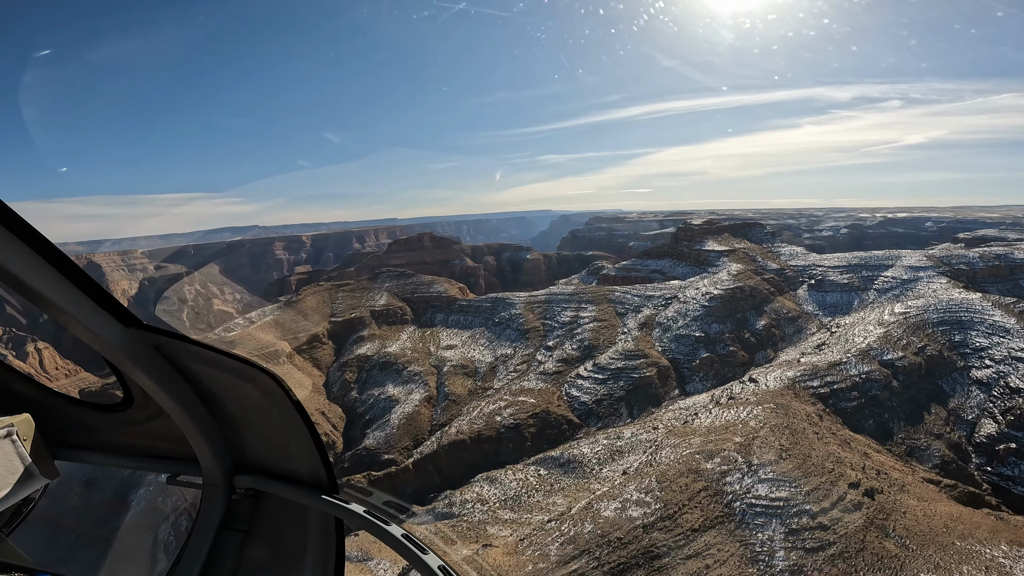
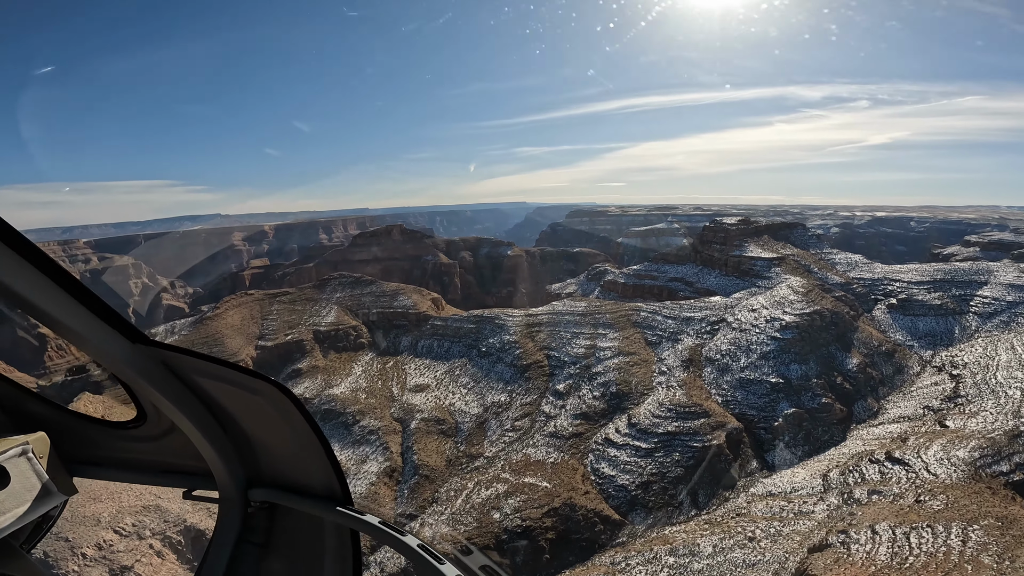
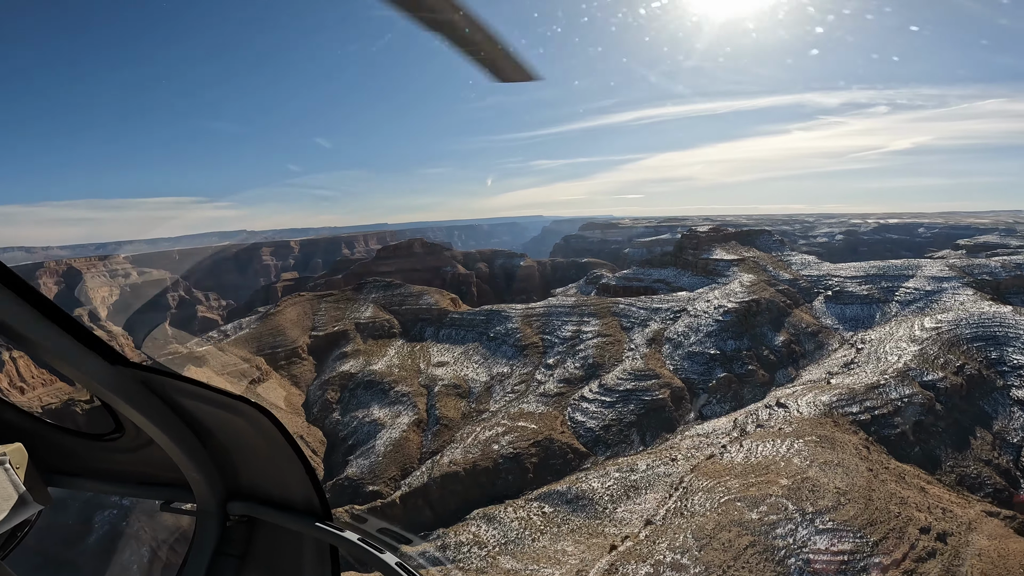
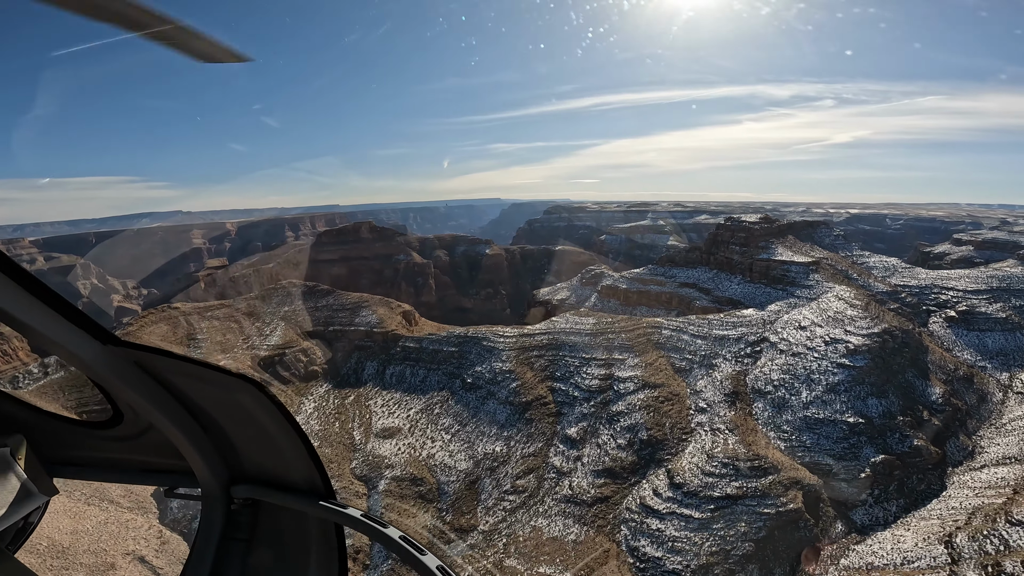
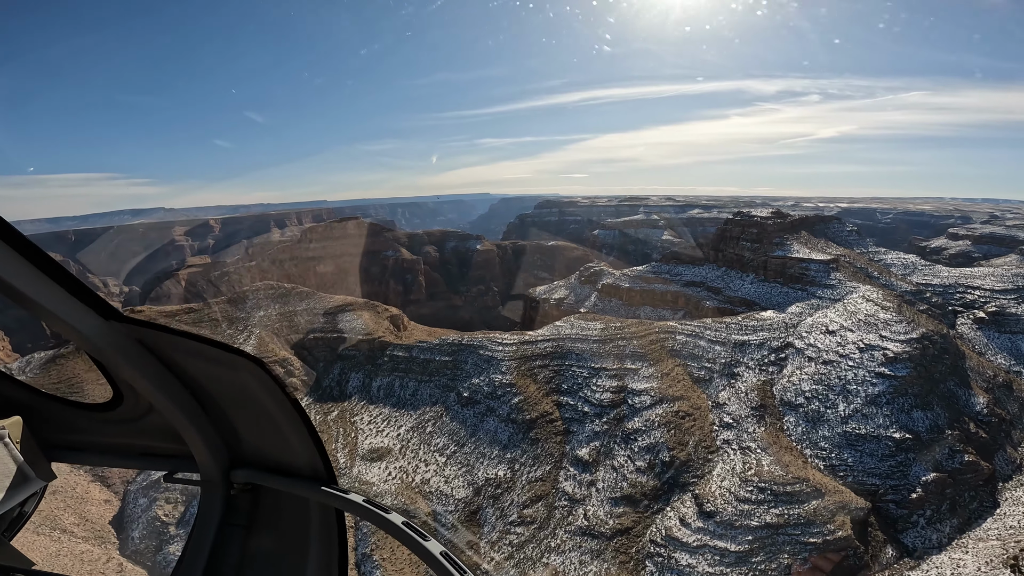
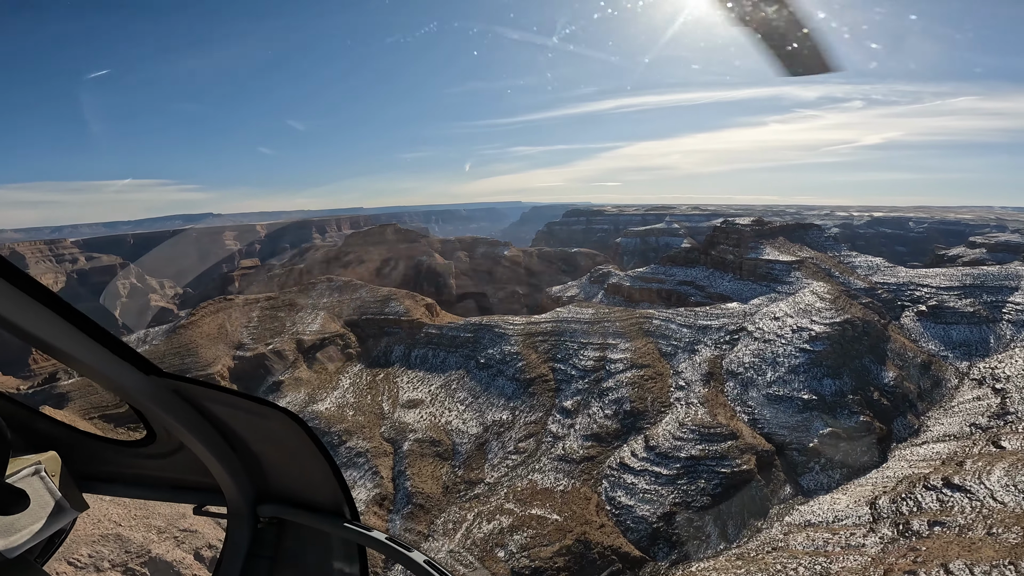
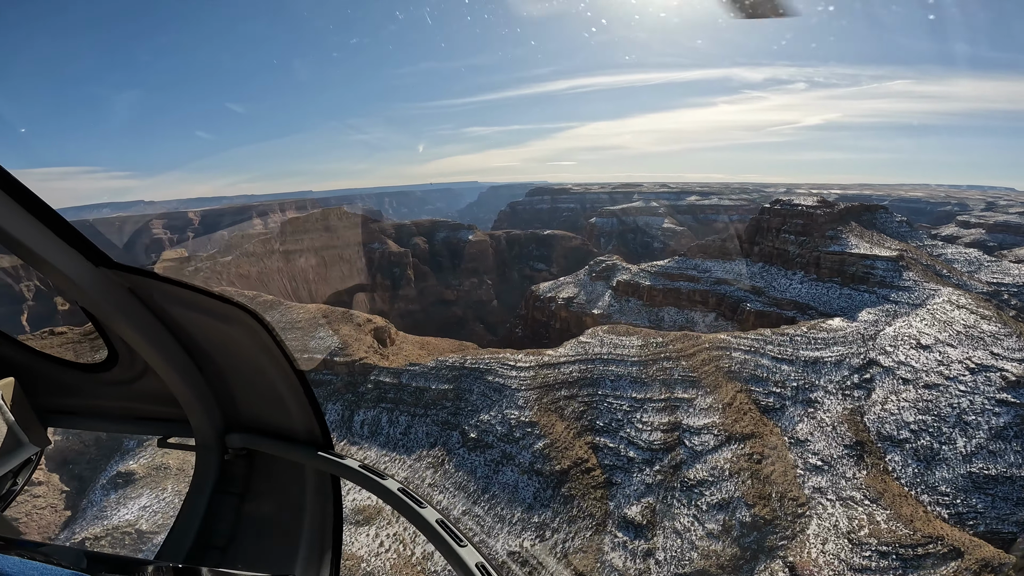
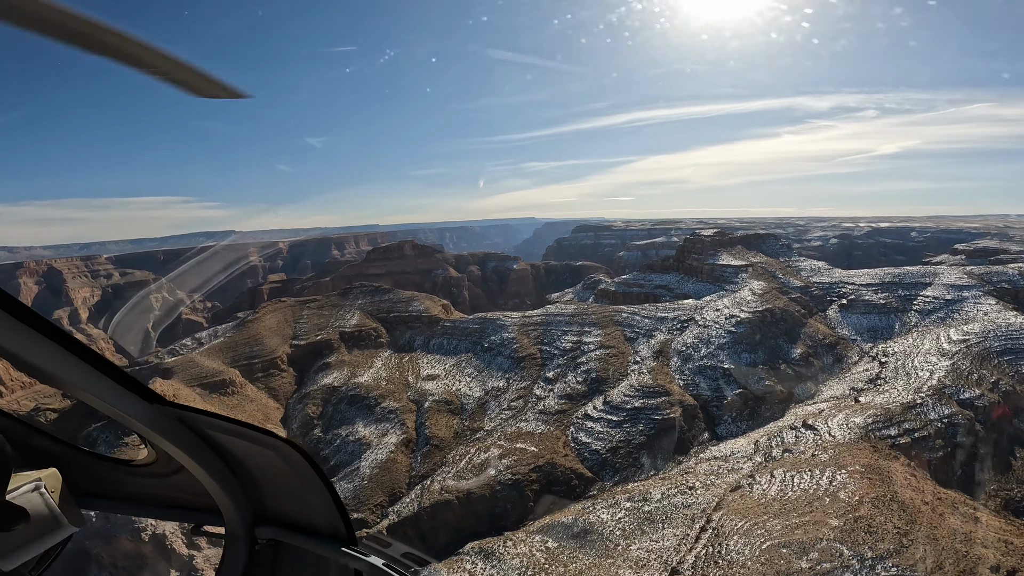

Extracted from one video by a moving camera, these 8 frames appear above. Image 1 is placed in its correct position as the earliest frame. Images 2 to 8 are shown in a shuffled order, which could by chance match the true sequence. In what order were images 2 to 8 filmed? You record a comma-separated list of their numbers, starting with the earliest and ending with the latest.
3, 8, 2, 6, 4, 5, 7
